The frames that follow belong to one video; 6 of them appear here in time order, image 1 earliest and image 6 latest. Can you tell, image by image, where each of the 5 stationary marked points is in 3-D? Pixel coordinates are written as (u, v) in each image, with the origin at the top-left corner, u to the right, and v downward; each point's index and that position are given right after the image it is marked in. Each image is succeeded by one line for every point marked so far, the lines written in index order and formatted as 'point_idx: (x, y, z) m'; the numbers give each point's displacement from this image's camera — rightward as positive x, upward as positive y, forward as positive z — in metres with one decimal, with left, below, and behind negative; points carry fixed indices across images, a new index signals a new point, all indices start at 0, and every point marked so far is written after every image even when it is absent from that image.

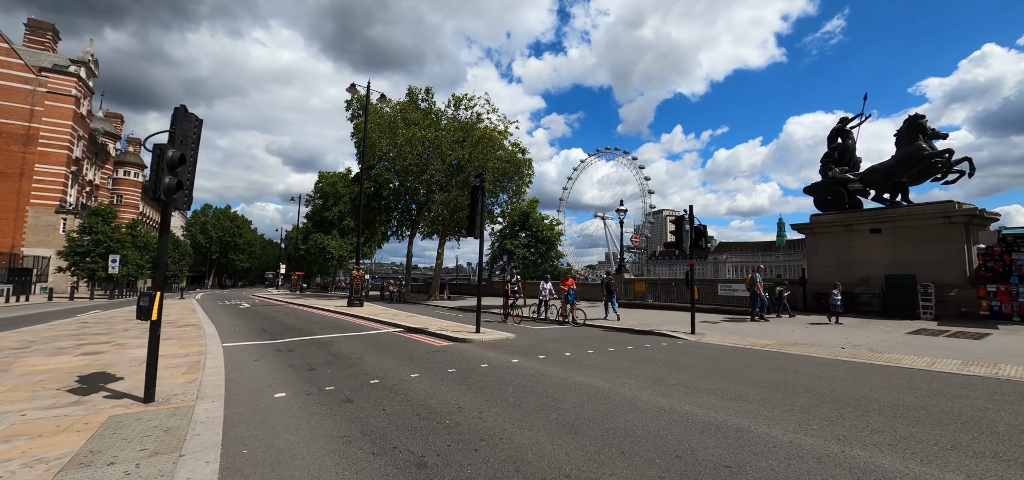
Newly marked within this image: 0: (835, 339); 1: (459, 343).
0: (+7.5, -2.3, +10.2) m
1: (-1.3, -2.4, +10.1) m
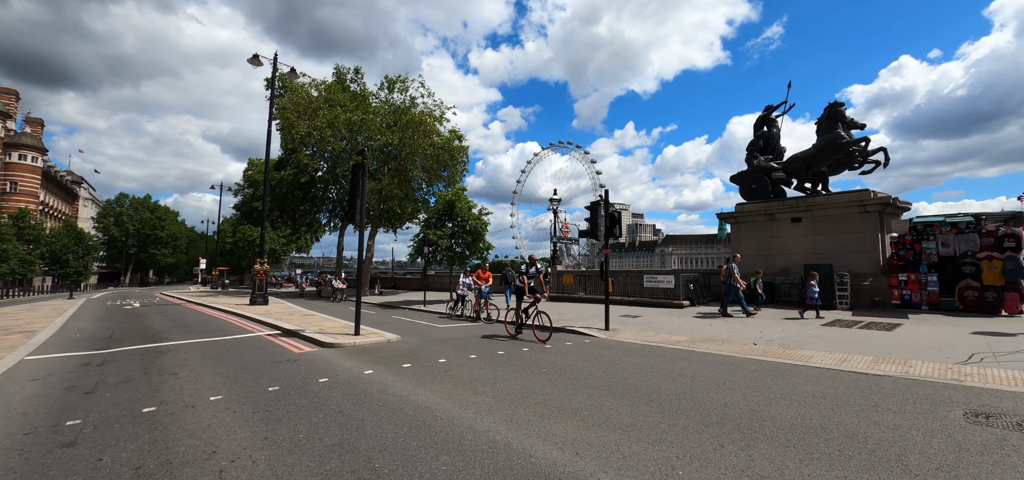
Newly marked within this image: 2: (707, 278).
0: (+5.1, -2.0, +9.4) m
1: (-3.6, -2.1, +8.4) m
2: (+7.3, -1.4, +16.4) m
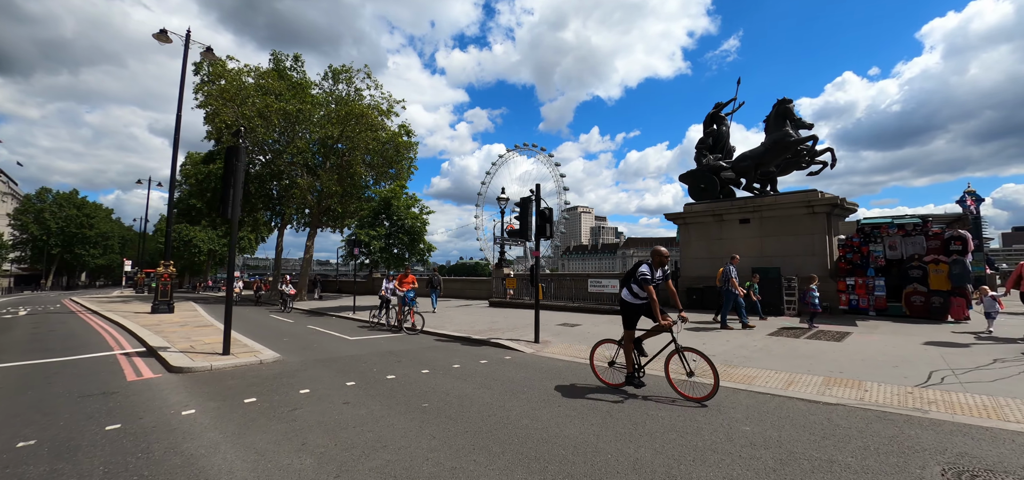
0: (+3.4, -2.0, +8.3) m
1: (-5.3, -2.1, +6.7) m
2: (+5.0, -1.5, +15.5) m
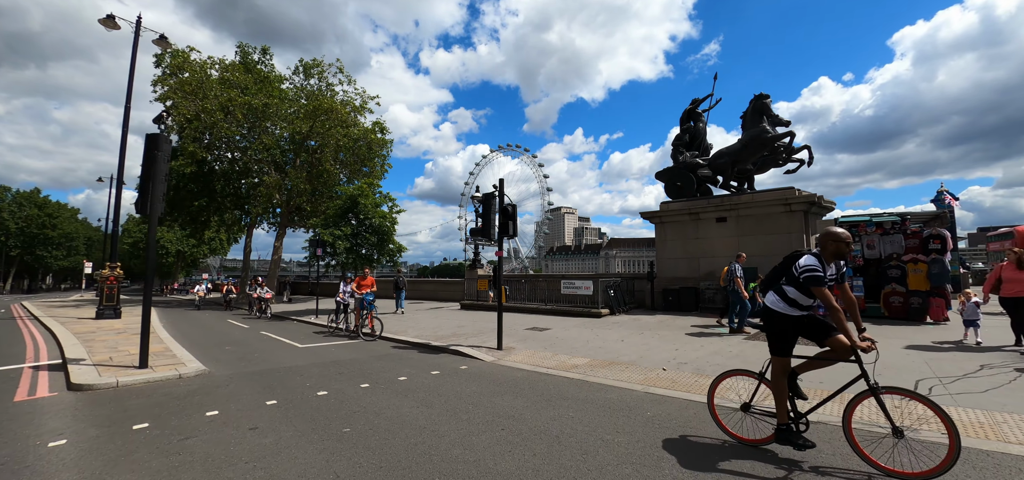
0: (+2.6, -2.0, +7.7) m
1: (-5.9, -2.1, +5.8) m
2: (+4.0, -1.5, +15.0) m
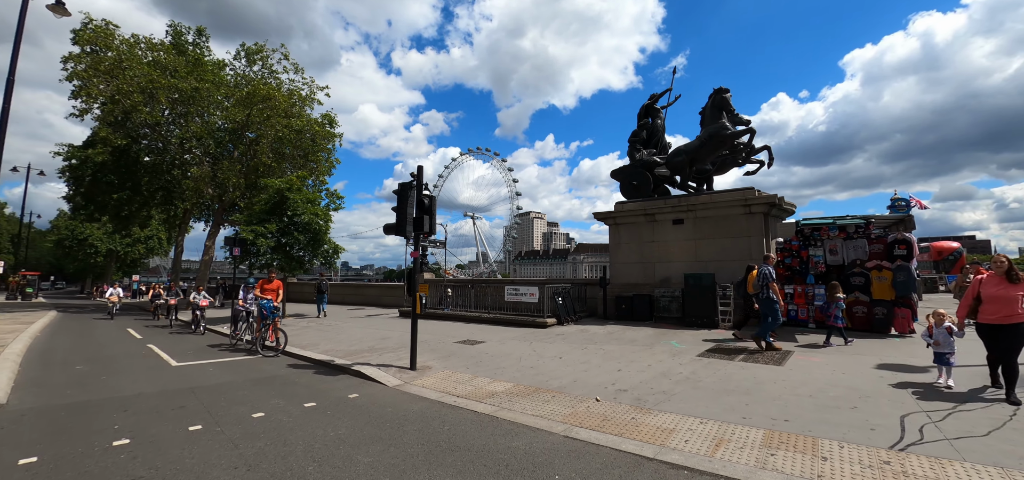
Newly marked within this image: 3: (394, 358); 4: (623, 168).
0: (+1.3, -2.0, +6.4) m
1: (-7.1, -1.9, +3.9) m
2: (+2.2, -1.5, +13.7) m
3: (-2.1, -2.2, +8.1) m
4: (+3.8, +2.4, +14.9) m
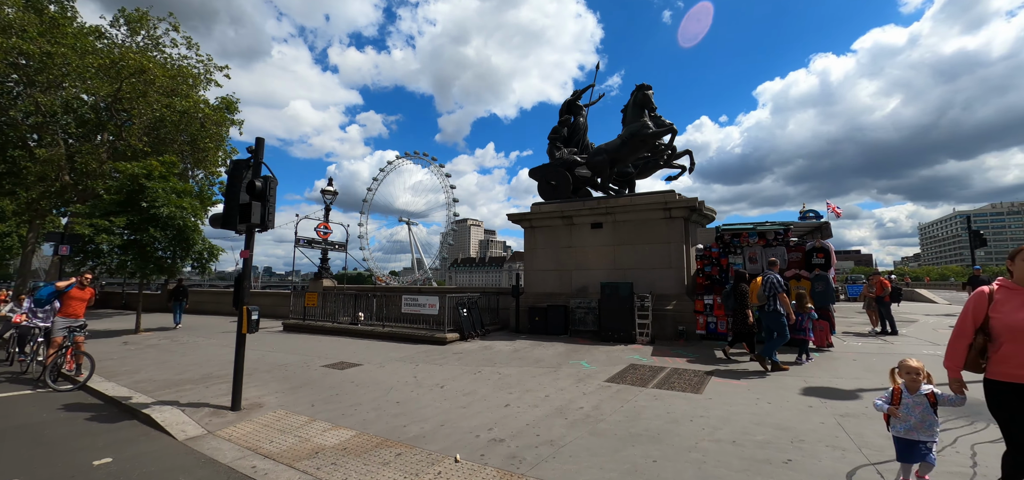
0: (-0.4, -2.0, +4.8) m
1: (-8.3, -1.7, +1.2) m
2: (-0.5, -1.7, +12.3) m
3: (-4.0, -2.1, +6.1) m
4: (+1.0, +2.3, +13.7) m
